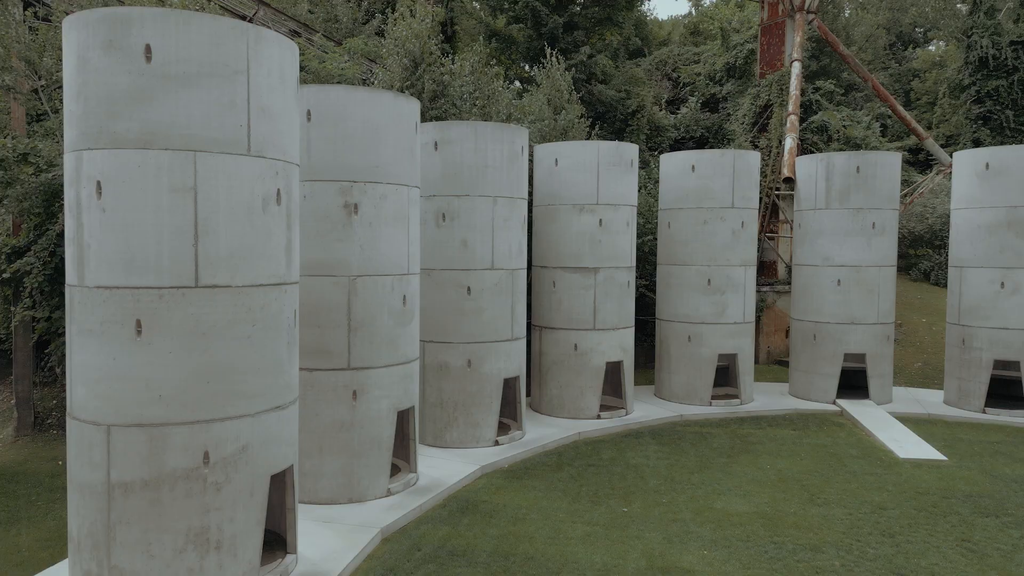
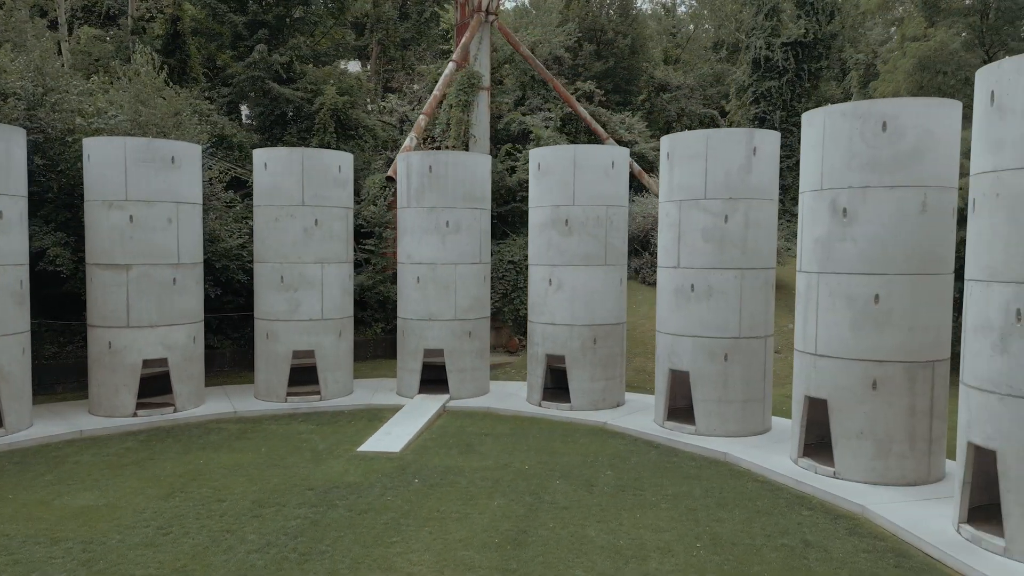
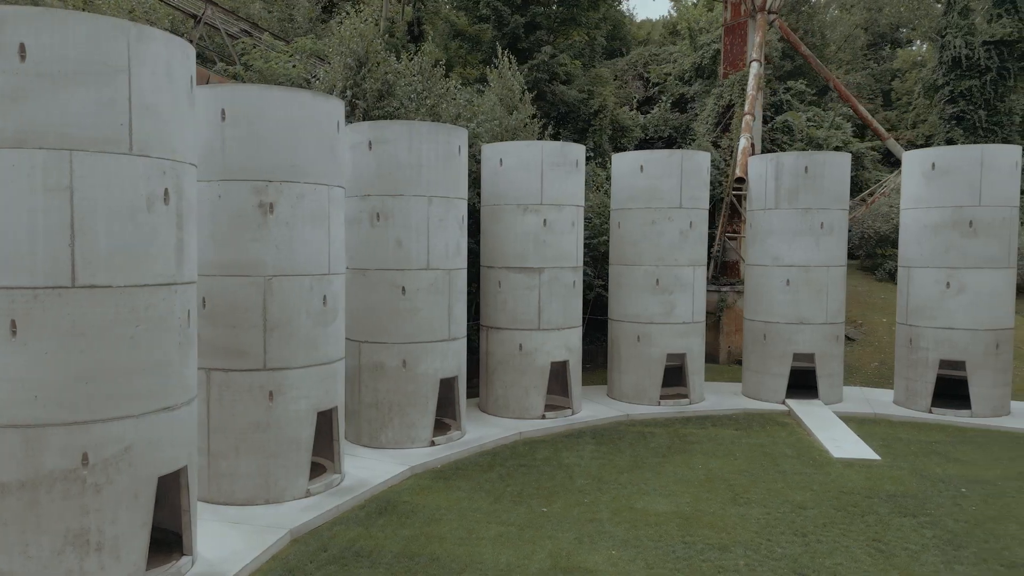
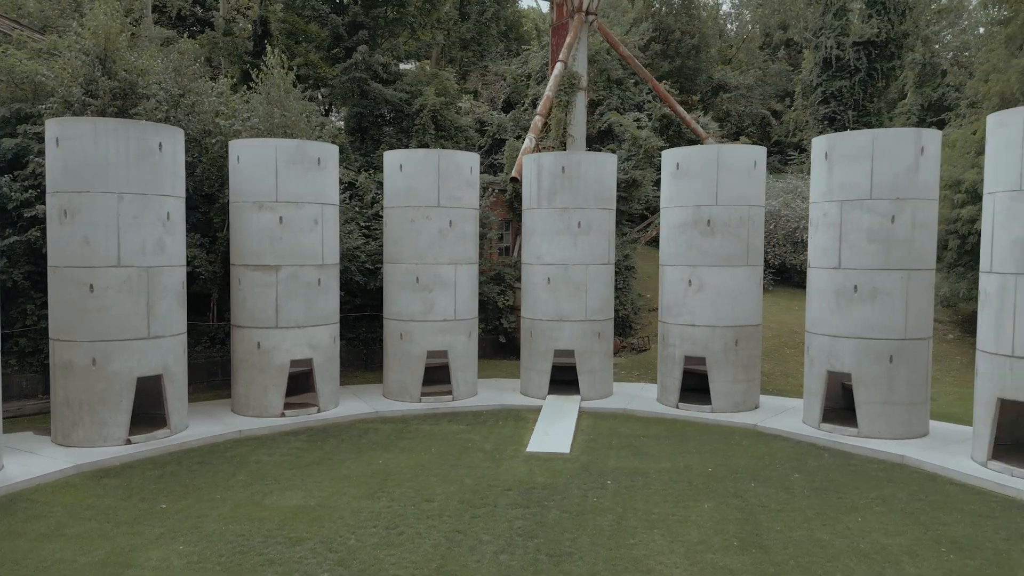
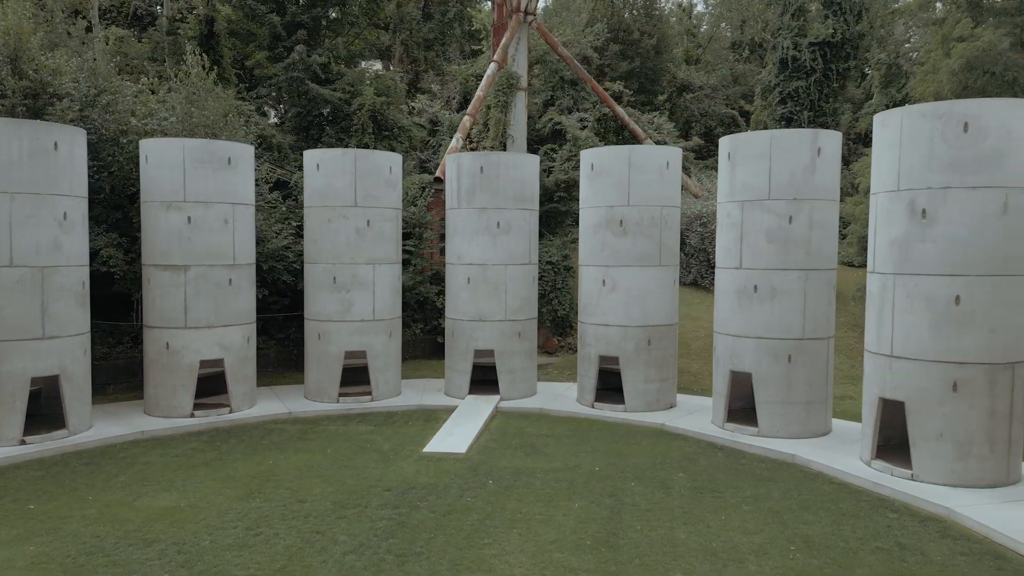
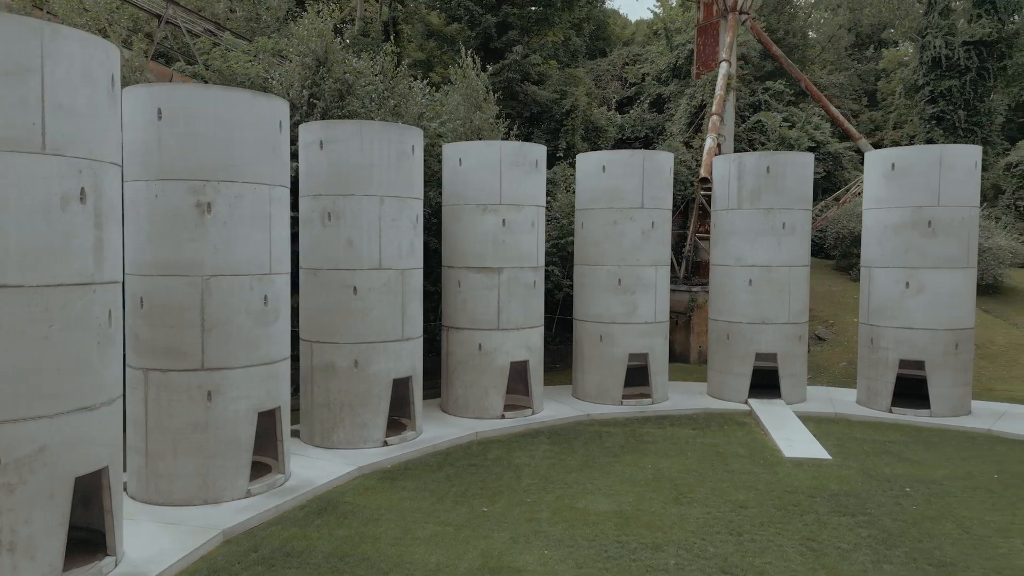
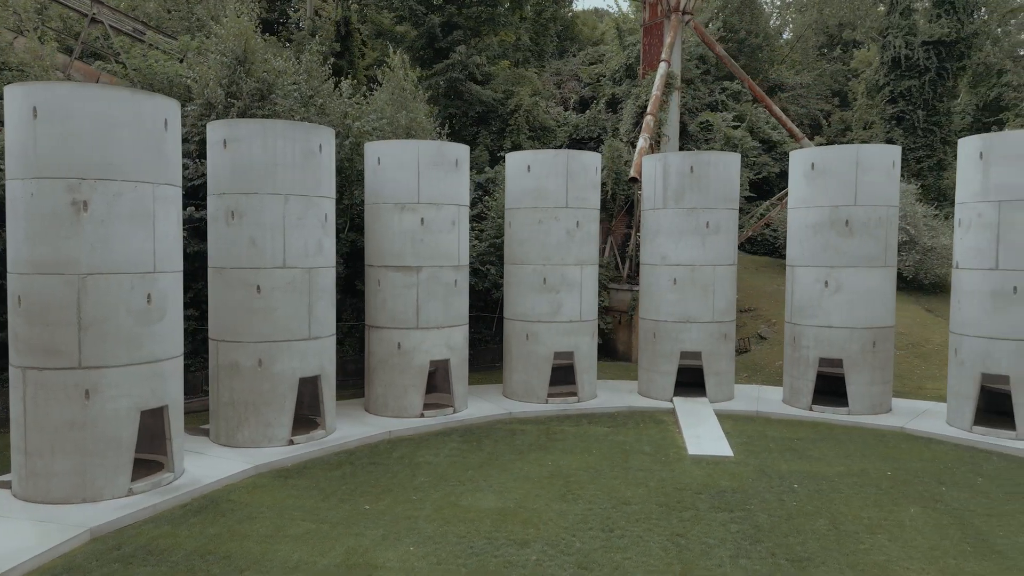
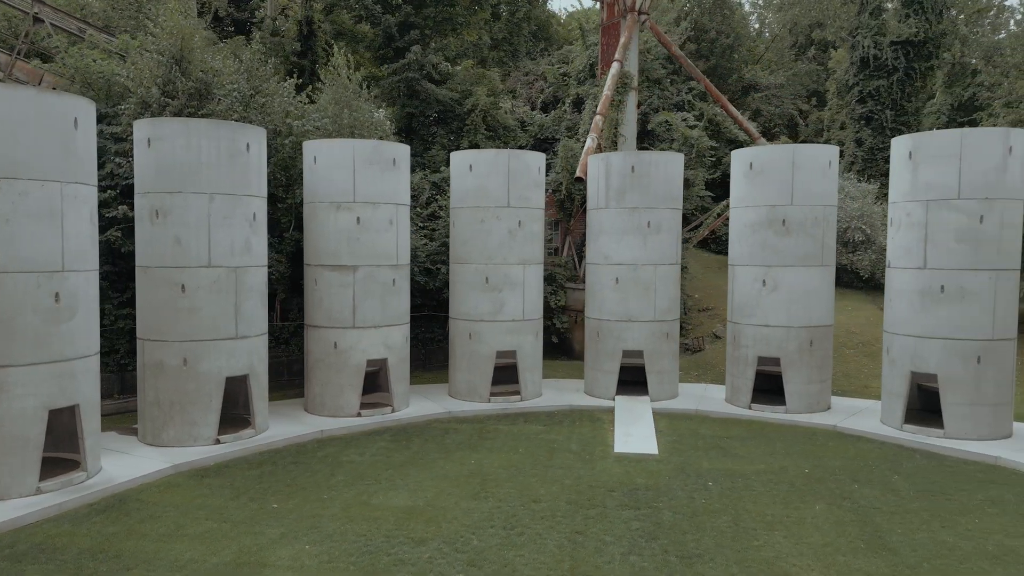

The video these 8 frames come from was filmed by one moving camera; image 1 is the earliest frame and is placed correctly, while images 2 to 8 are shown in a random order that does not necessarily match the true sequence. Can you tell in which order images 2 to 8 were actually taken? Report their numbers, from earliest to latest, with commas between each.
3, 6, 7, 8, 4, 5, 2
